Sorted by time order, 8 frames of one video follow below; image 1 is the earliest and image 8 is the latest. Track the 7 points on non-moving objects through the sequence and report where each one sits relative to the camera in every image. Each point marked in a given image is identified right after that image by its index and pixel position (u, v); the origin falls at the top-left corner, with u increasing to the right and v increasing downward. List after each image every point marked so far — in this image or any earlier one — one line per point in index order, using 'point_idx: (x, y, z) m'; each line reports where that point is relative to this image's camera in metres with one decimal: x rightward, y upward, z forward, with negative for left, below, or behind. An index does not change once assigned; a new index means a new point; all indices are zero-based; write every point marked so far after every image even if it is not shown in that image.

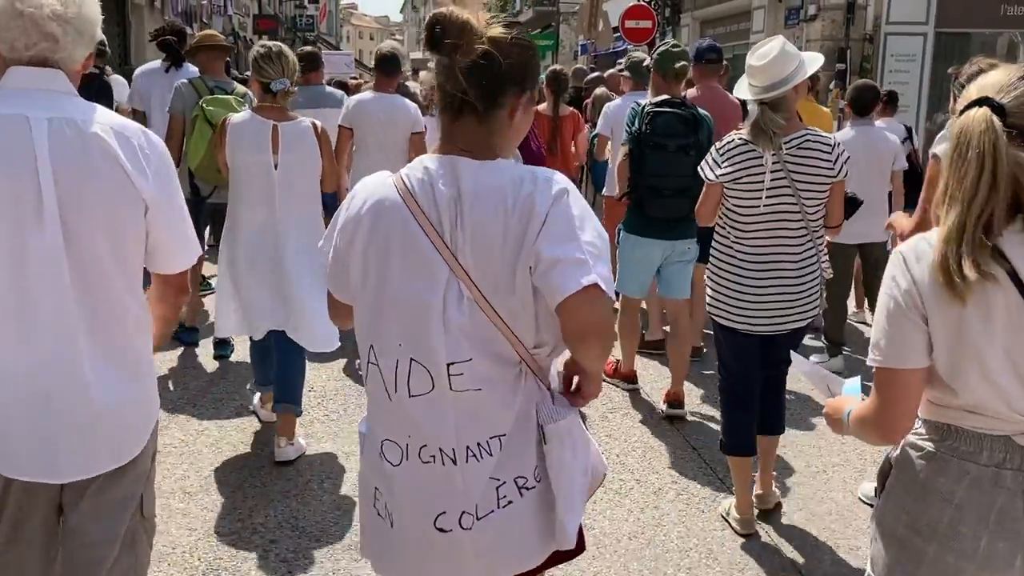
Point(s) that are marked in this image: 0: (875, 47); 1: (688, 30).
0: (+5.0, +3.3, +12.6) m
1: (+3.3, +4.9, +17.4) m
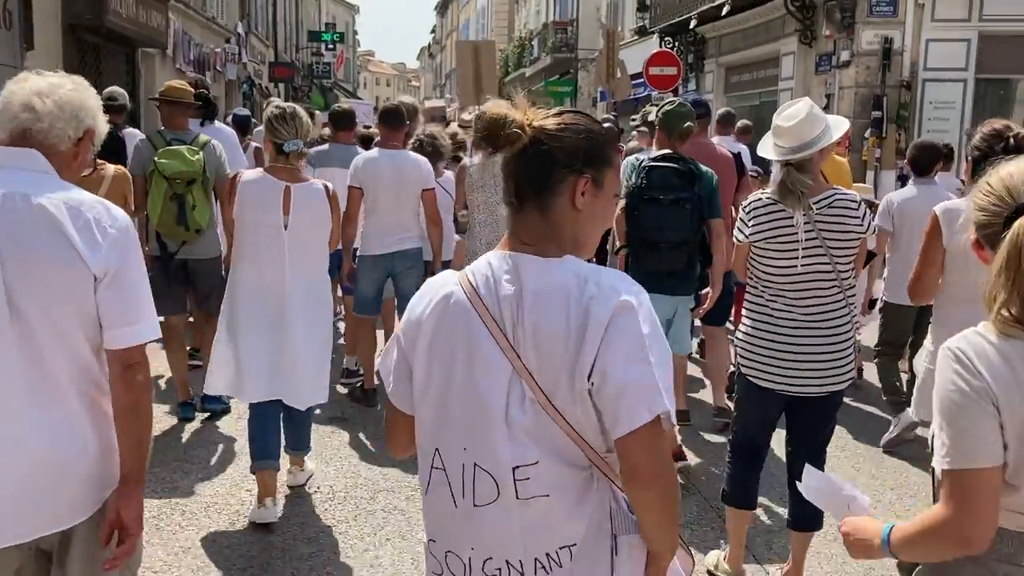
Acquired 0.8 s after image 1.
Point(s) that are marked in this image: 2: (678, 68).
0: (+5.2, +2.5, +12.1) m
1: (+3.7, +3.9, +17.0) m
2: (+2.5, +3.4, +14.1) m
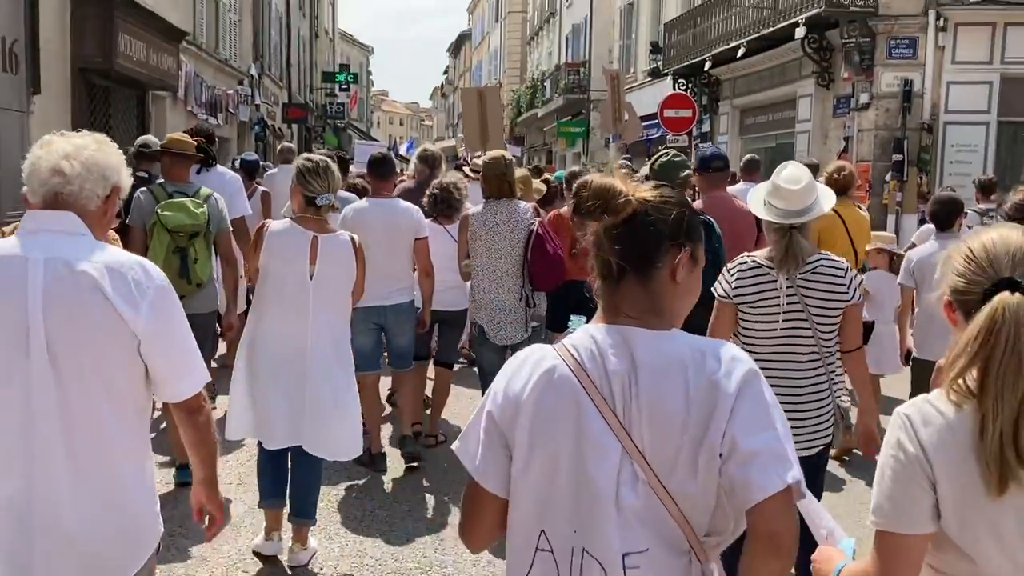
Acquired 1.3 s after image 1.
0: (+5.4, +1.9, +11.9) m
1: (+3.9, +3.1, +16.8) m
2: (+2.7, +2.7, +13.9) m
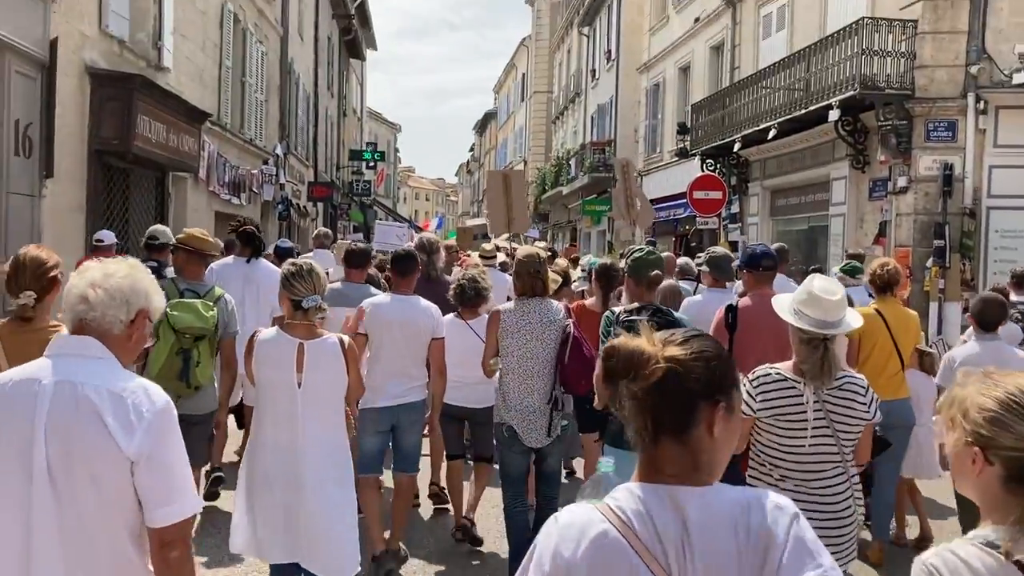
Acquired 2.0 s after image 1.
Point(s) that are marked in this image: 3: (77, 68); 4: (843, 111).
0: (+5.7, +0.8, +11.4) m
1: (+4.4, +1.6, +16.5) m
2: (+3.1, +1.4, +13.6) m
3: (-3.8, +1.9, +8.2) m
4: (+4.4, +2.4, +12.3) m
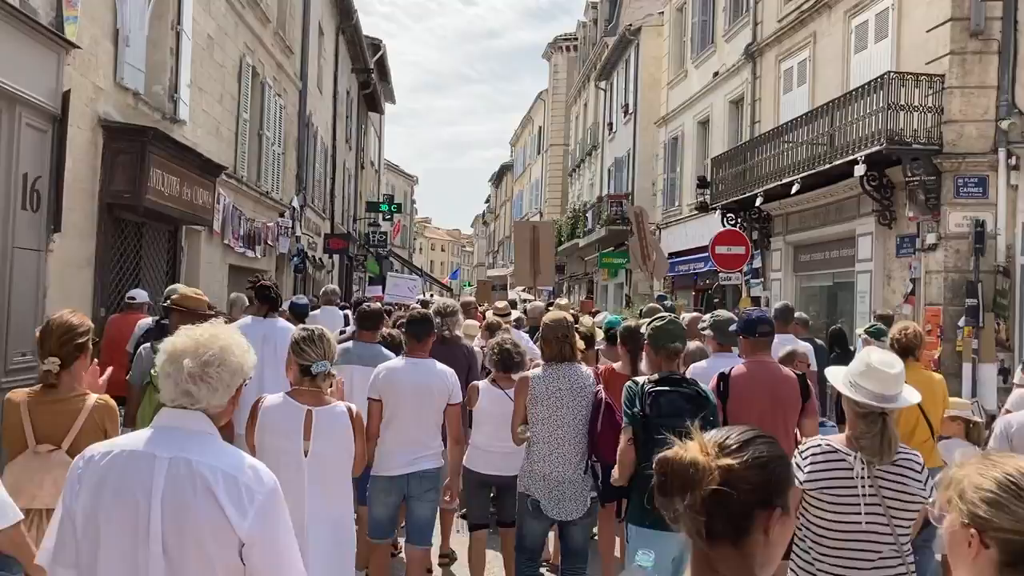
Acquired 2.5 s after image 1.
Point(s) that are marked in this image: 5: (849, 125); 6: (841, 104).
0: (+6.0, +0.1, +11.1) m
1: (+4.7, +0.6, +16.2) m
2: (+3.4, +0.6, +13.3) m
3: (-3.7, +1.5, +8.0) m
4: (+4.7, +1.6, +12.1) m
5: (+4.6, +2.2, +12.6) m
6: (+4.6, +2.6, +12.9) m
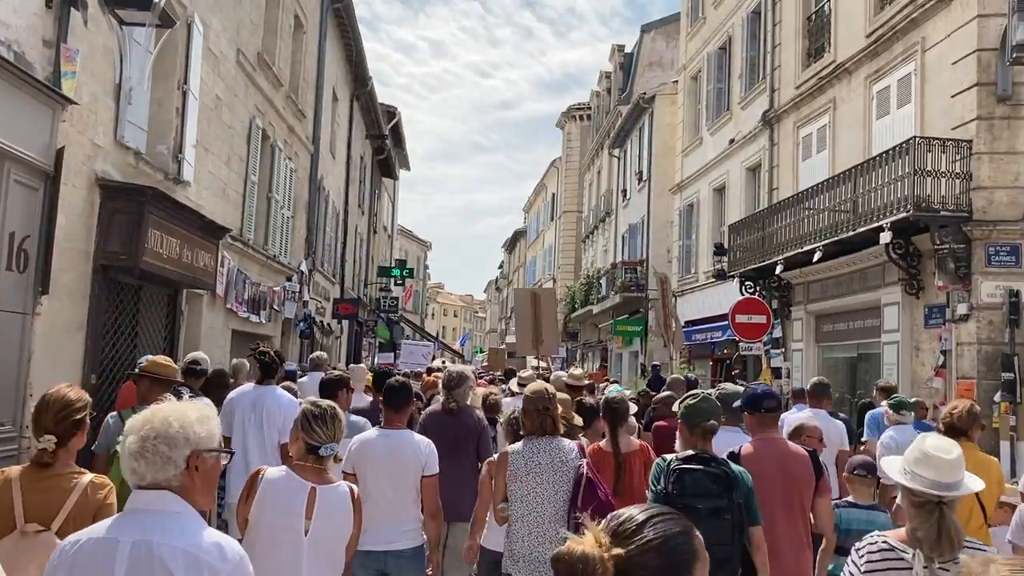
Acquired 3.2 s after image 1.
0: (+6.1, -0.7, +10.5) m
1: (+4.9, -0.6, +15.7) m
2: (+3.5, -0.4, +12.8) m
3: (-3.6, +0.9, +7.7) m
4: (+4.8, +0.7, +11.7) m
5: (+4.8, +1.3, +12.2) m
6: (+4.8, +1.6, +12.5) m
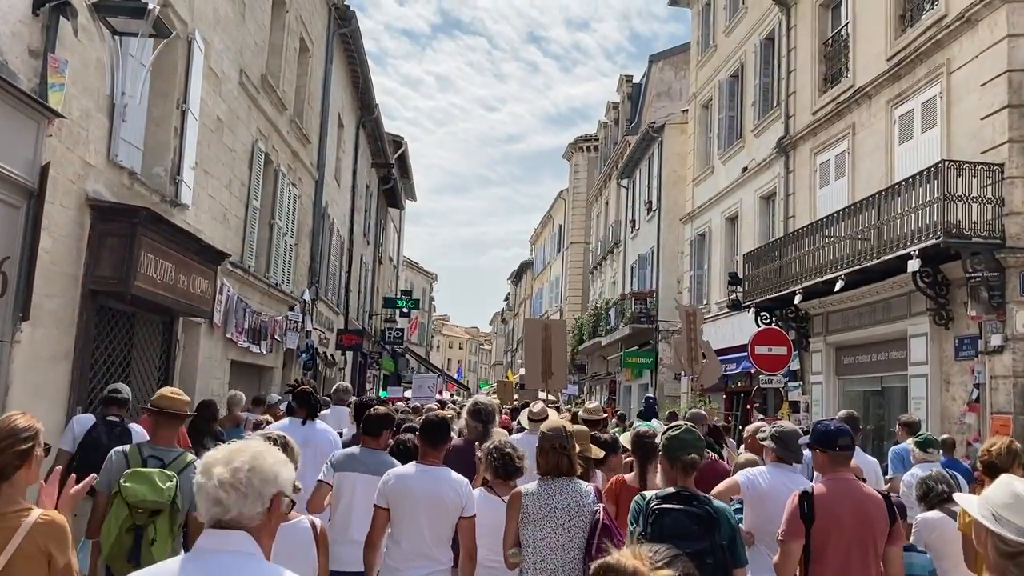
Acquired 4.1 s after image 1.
0: (+6.2, -1.1, +10.0) m
1: (+5.0, -1.1, +15.1) m
2: (+3.7, -0.8, +12.3) m
3: (-3.4, +0.7, +7.3) m
4: (+5.0, +0.3, +11.2) m
5: (+4.9, +0.9, +11.8) m
6: (+4.9, +1.2, +12.1) m
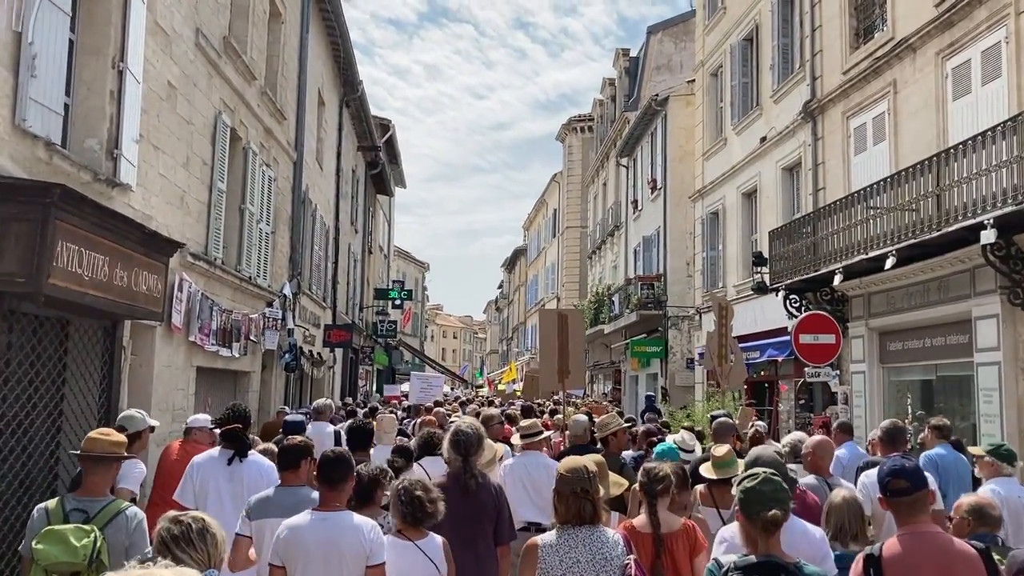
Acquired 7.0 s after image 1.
0: (+6.3, -0.8, +8.4) m
1: (+5.1, -0.8, +13.6) m
2: (+3.8, -0.5, +10.7) m
3: (-3.3, +0.7, +5.7) m
4: (+5.0, +0.6, +9.6) m
5: (+5.0, +1.2, +10.2) m
6: (+5.0, +1.5, +10.5) m
